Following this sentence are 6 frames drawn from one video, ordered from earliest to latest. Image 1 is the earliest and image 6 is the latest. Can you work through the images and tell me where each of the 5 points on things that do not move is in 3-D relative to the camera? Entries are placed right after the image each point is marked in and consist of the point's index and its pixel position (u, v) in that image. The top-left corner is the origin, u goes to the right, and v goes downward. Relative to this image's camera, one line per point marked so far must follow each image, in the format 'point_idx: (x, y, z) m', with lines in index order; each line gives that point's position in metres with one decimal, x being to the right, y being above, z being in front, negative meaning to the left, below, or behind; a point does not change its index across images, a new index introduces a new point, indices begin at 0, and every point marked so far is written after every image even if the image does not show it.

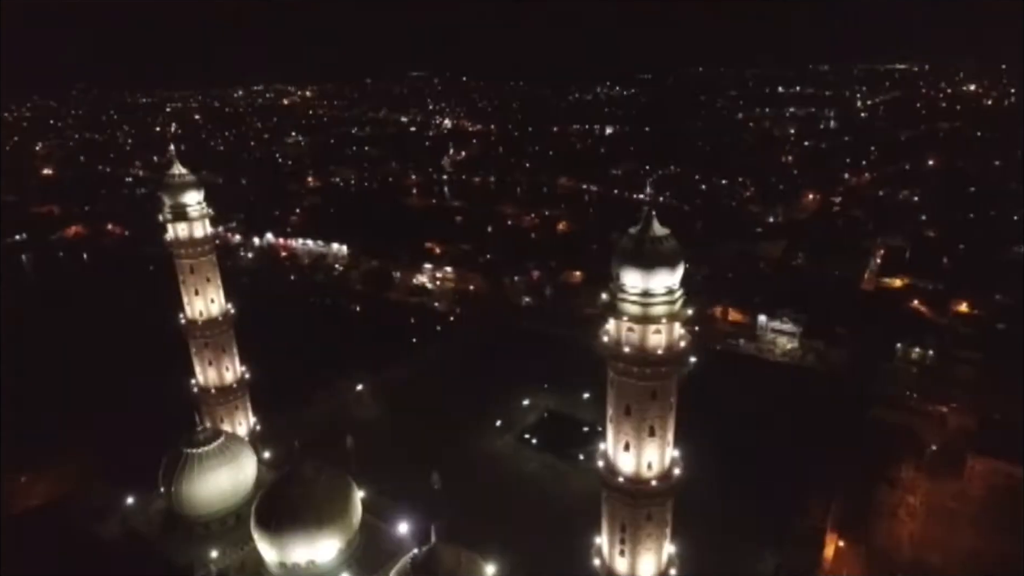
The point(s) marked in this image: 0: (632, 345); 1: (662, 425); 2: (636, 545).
0: (+2.4, -1.1, +15.1) m
1: (+3.2, -2.9, +15.8) m
2: (+2.7, -5.7, +16.5) m
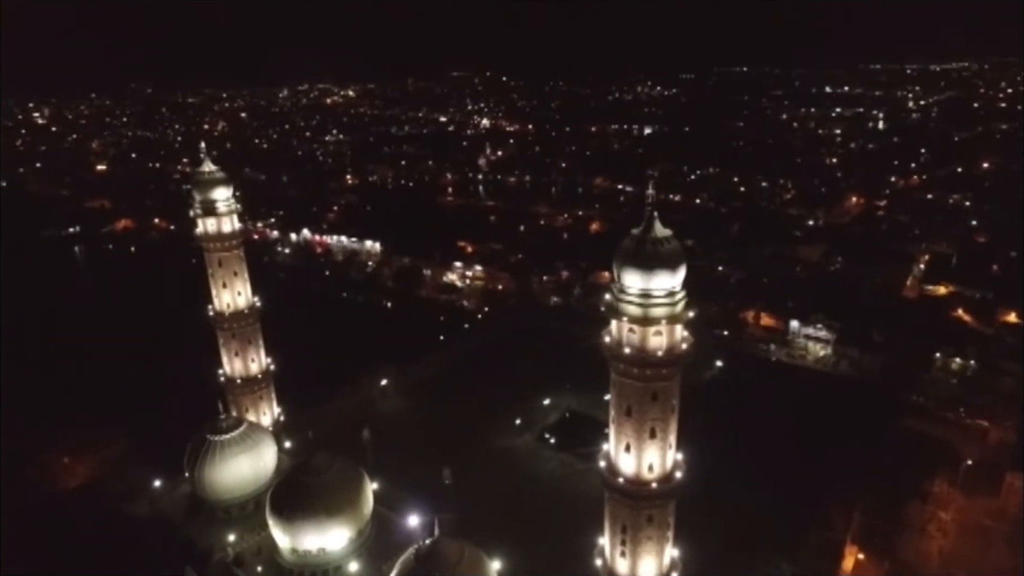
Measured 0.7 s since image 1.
0: (+2.4, -1.2, +15.2) m
1: (+3.2, -2.9, +15.8) m
2: (+2.7, -5.7, +16.6) m
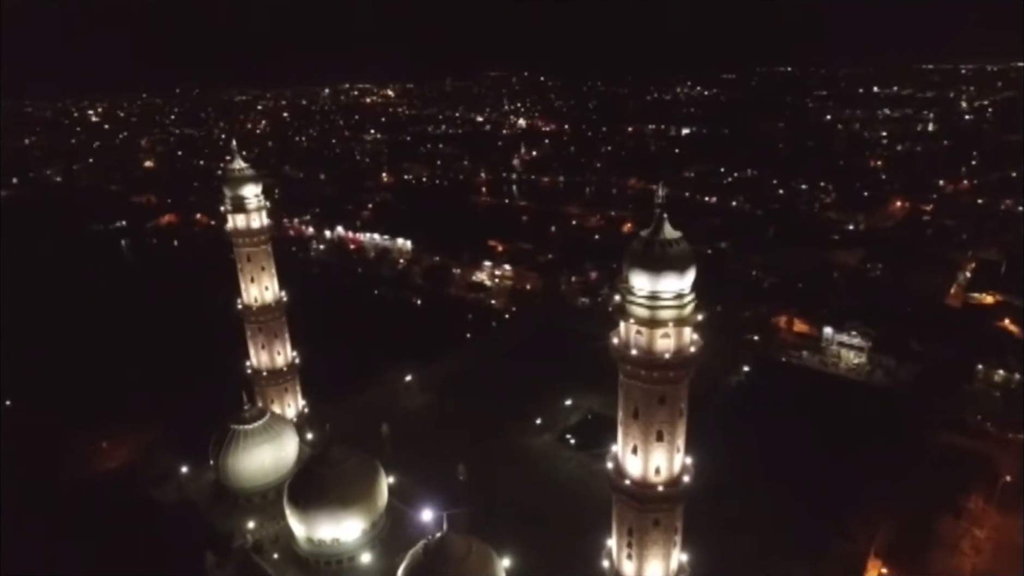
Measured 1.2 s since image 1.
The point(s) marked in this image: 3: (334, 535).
0: (+2.6, -1.2, +15.2) m
1: (+3.3, -3.0, +15.7) m
2: (+2.9, -5.7, +16.5) m
3: (-4.6, -6.4, +19.5) m
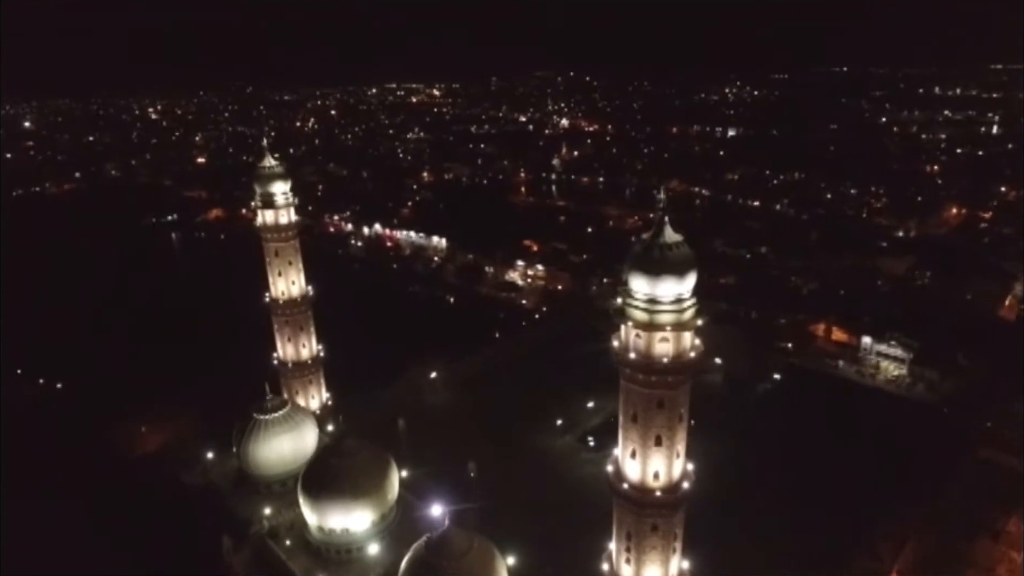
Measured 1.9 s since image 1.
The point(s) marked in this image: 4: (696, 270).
0: (+2.5, -1.3, +15.1) m
1: (+3.3, -3.1, +15.6) m
2: (+2.8, -5.8, +16.4) m
3: (-4.5, -6.3, +19.9) m
4: (+3.6, +0.3, +14.7) m
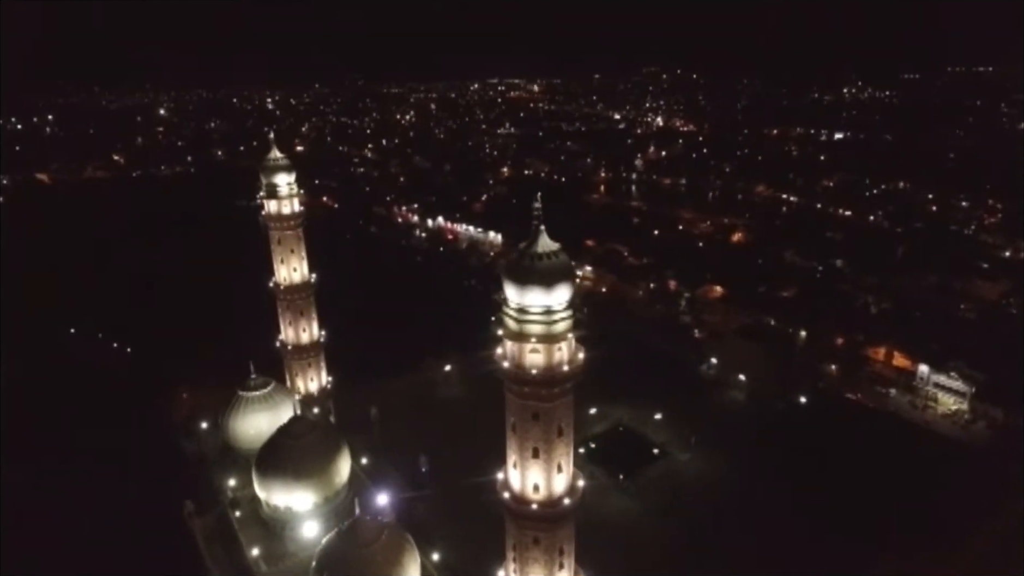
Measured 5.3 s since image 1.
0: (0.0, -1.4, +14.9) m
1: (+0.7, -3.3, +15.3) m
2: (+0.3, -6.0, +16.2) m
3: (-6.3, -6.0, +21.0) m
4: (+1.1, +0.1, +14.3) m
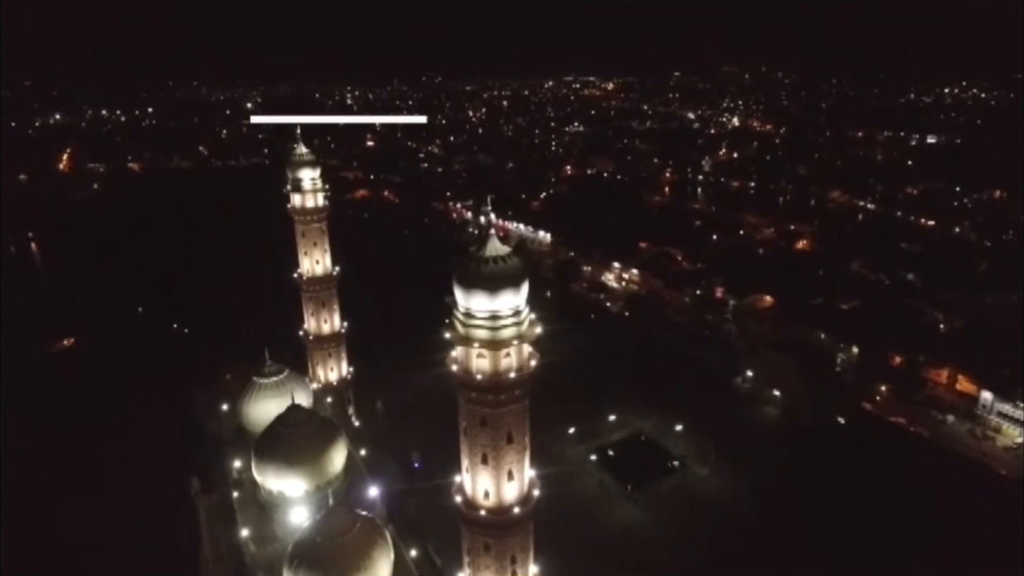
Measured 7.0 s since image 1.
0: (-1.0, -1.5, +14.7) m
1: (-0.3, -3.3, +15.0) m
2: (-0.8, -6.0, +16.0) m
3: (-6.7, -5.8, +21.5) m
4: (+0.1, 0.0, +13.9) m
